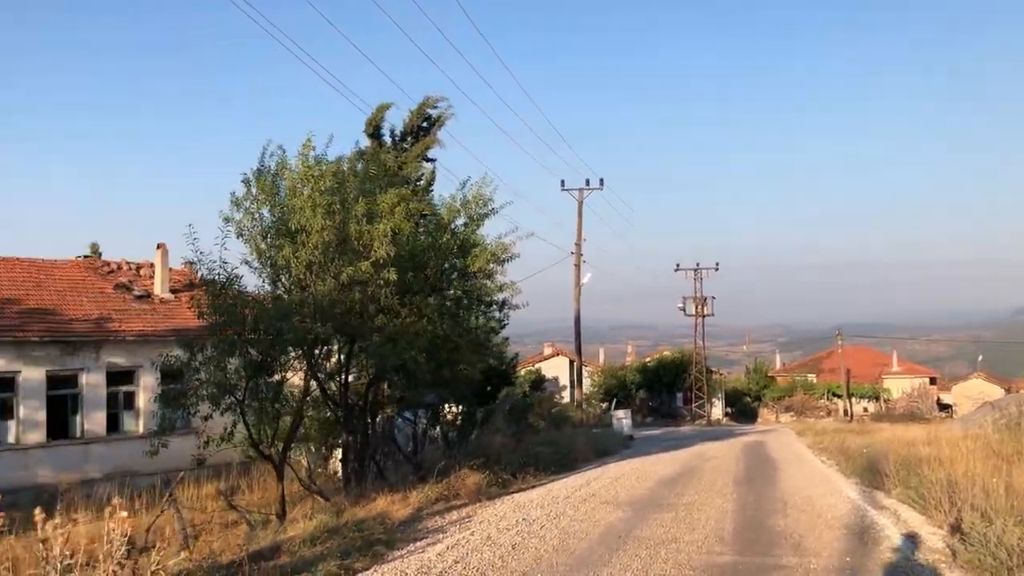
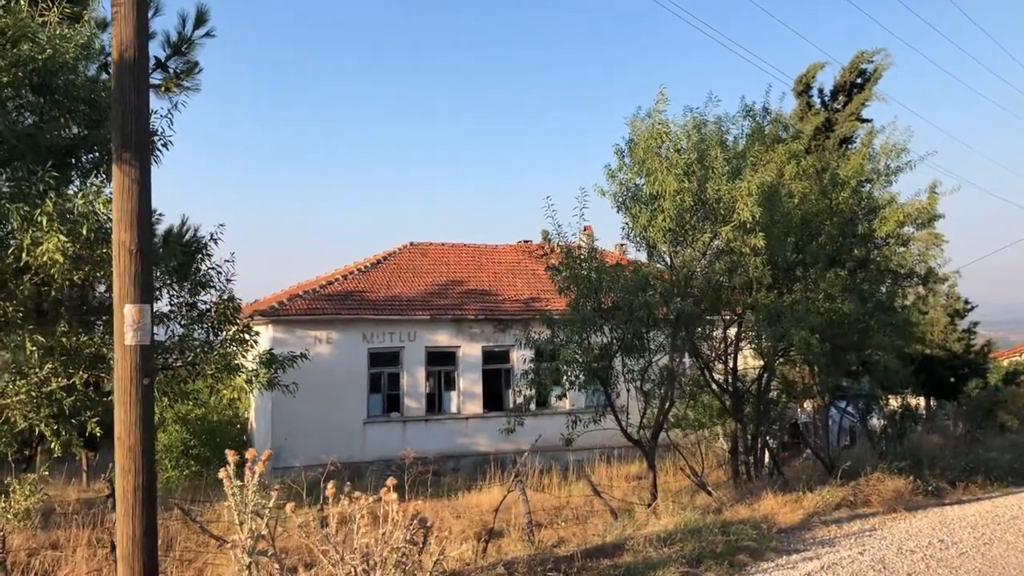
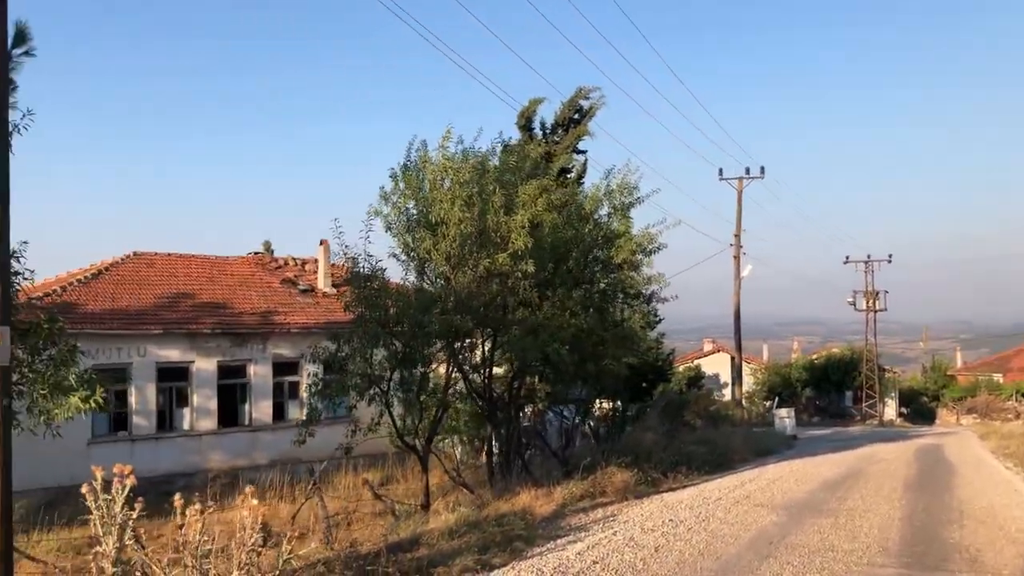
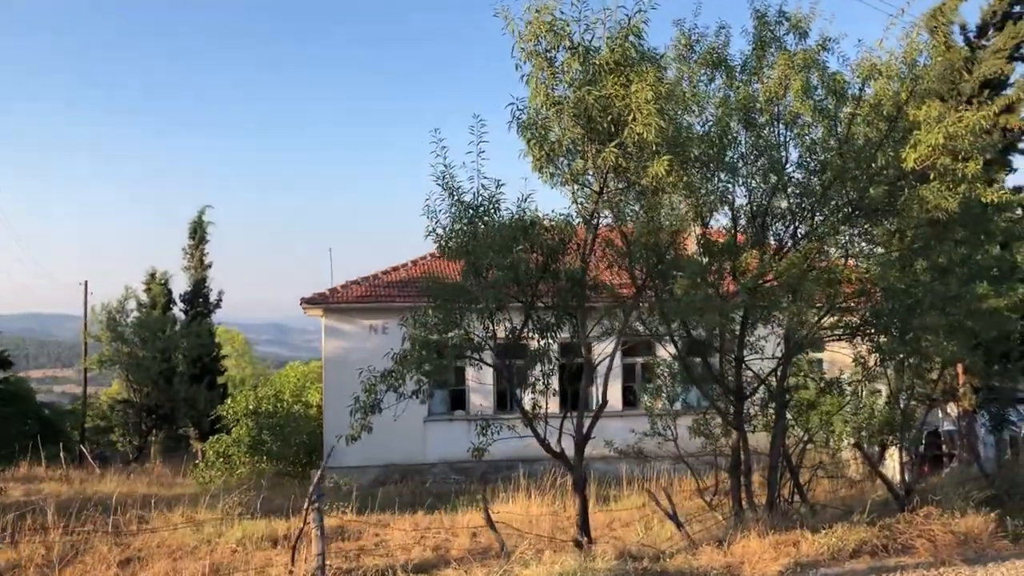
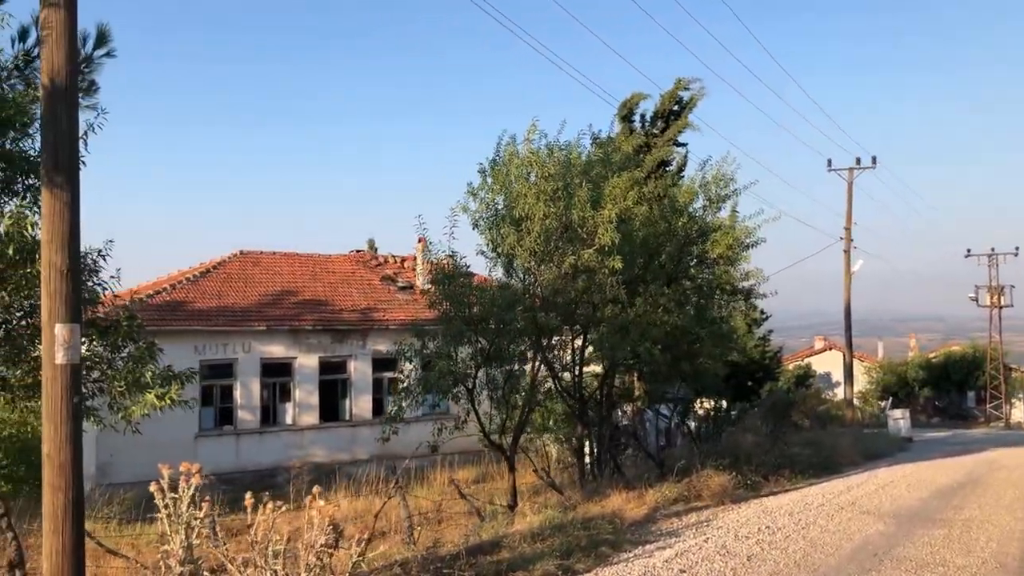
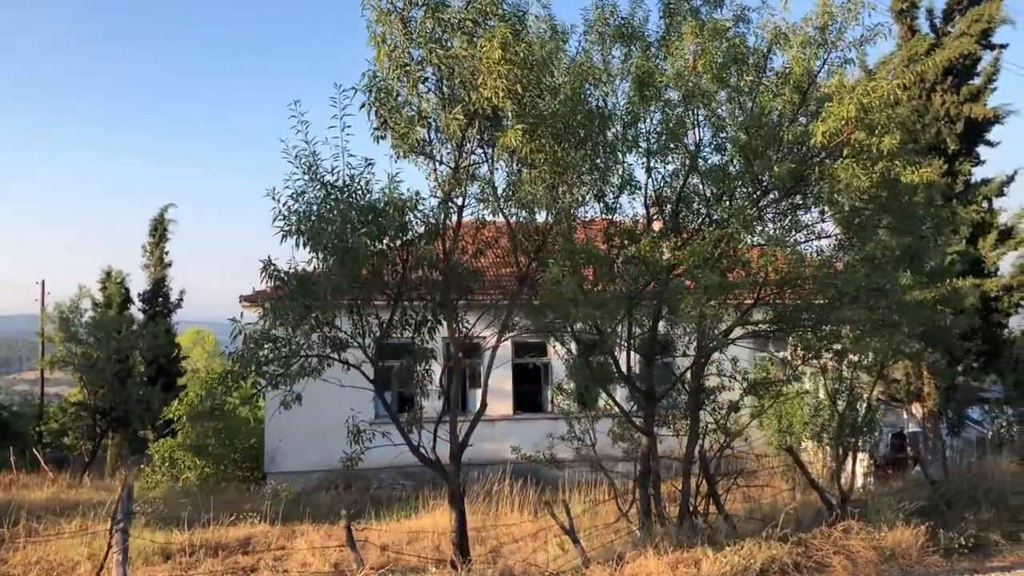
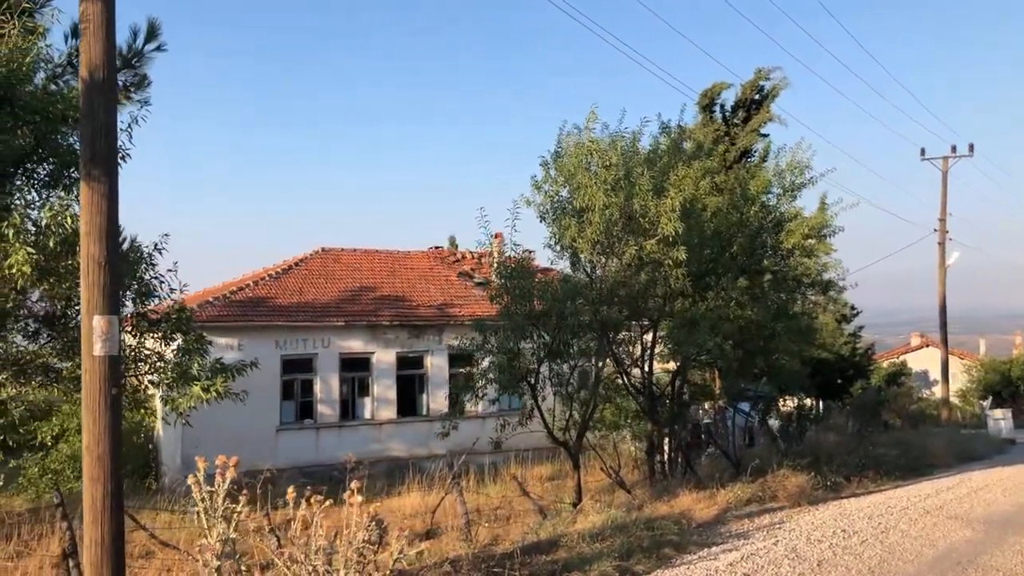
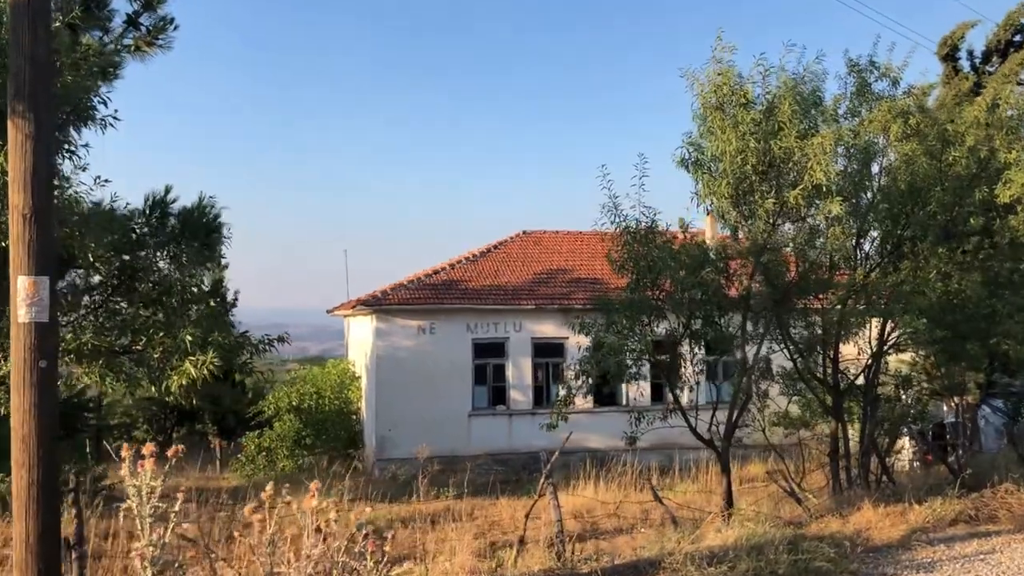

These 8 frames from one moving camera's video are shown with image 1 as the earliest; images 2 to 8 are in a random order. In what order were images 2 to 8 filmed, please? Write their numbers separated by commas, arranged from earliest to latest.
3, 5, 7, 2, 8, 4, 6
